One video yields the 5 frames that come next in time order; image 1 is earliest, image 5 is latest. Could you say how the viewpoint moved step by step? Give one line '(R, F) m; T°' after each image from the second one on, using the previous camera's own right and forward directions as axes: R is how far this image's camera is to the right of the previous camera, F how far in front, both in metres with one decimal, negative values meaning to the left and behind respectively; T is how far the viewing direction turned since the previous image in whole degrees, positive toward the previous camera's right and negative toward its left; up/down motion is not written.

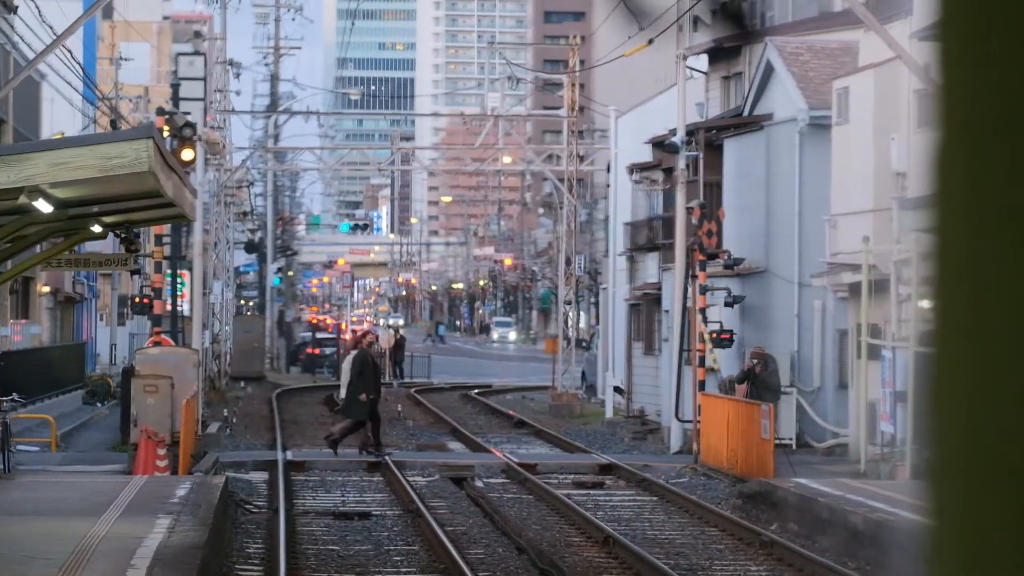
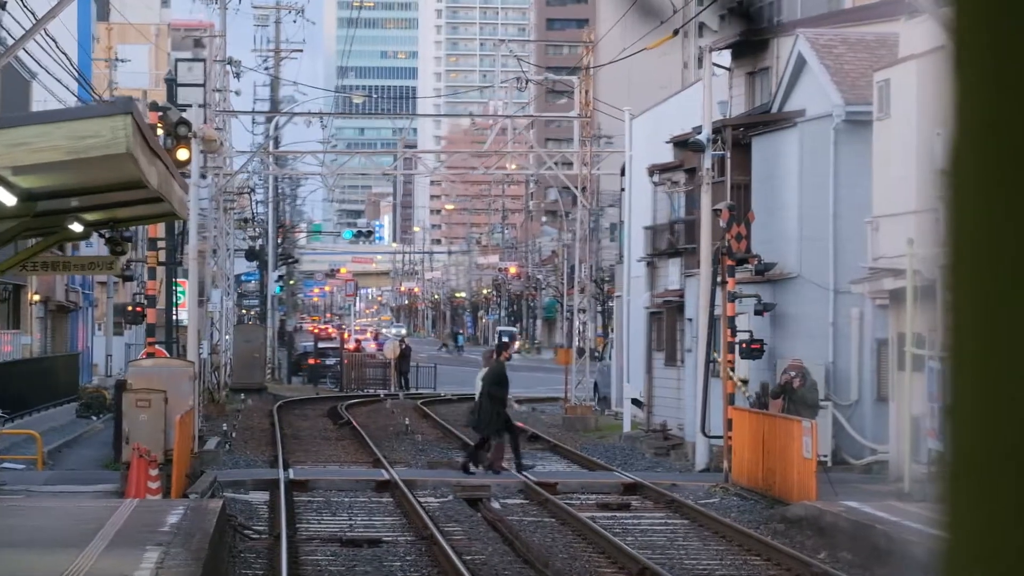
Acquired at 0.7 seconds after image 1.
(-0.1, +1.1) m; 0°
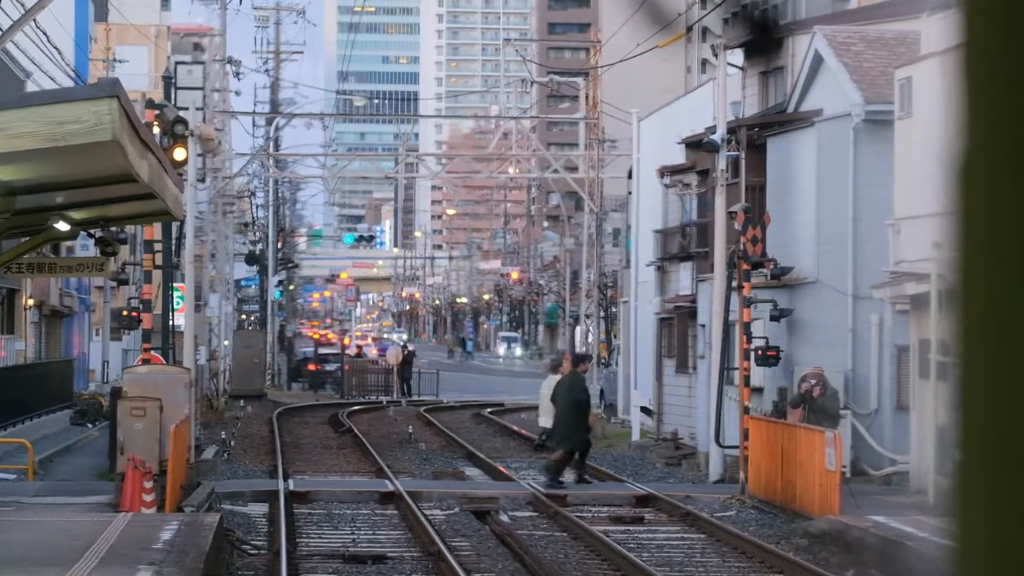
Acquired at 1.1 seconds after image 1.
(-0.1, +0.6) m; 0°
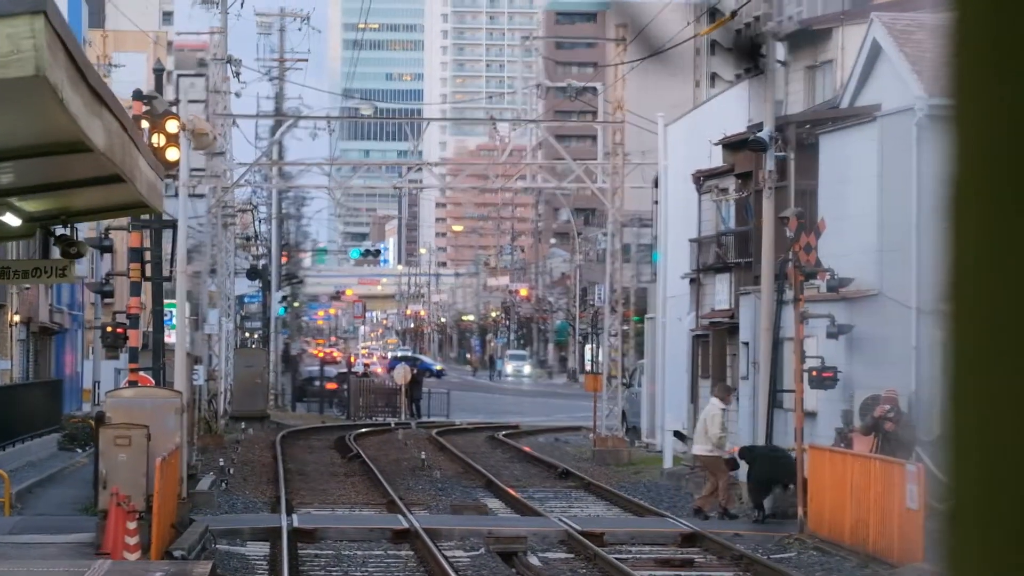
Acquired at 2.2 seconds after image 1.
(-0.1, +1.7) m; 0°
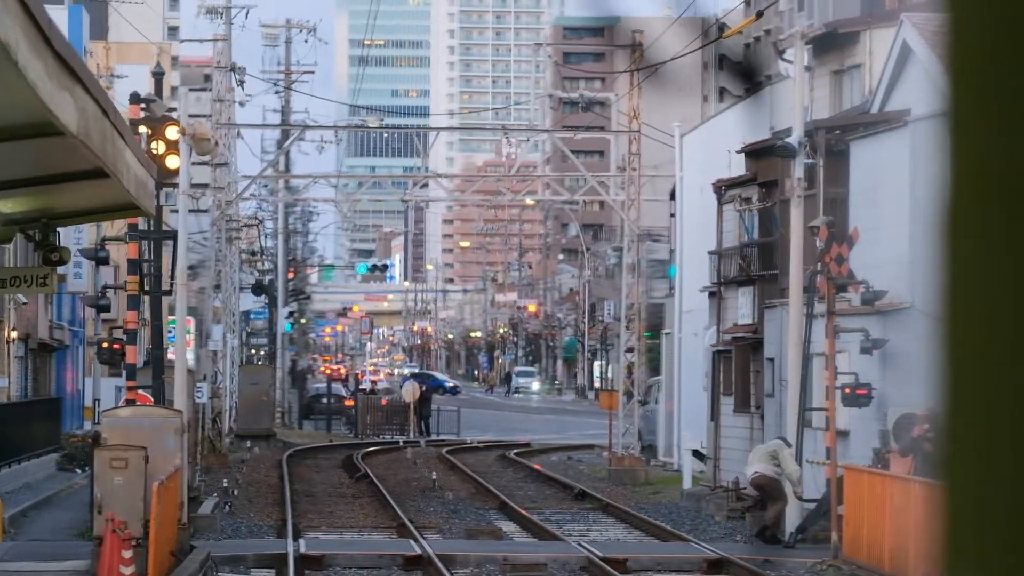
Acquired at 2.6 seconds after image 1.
(-0.1, +0.7) m; 0°
